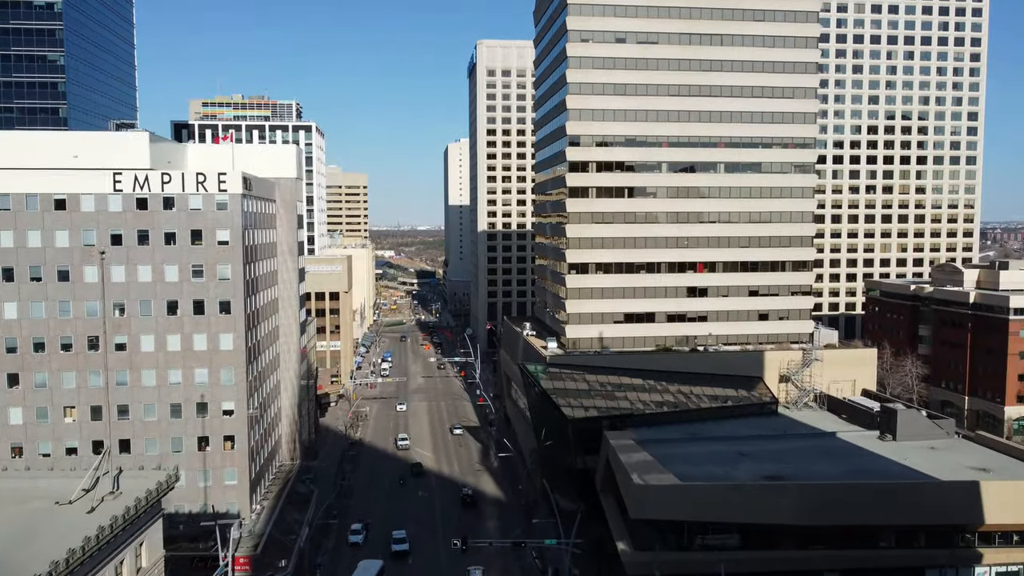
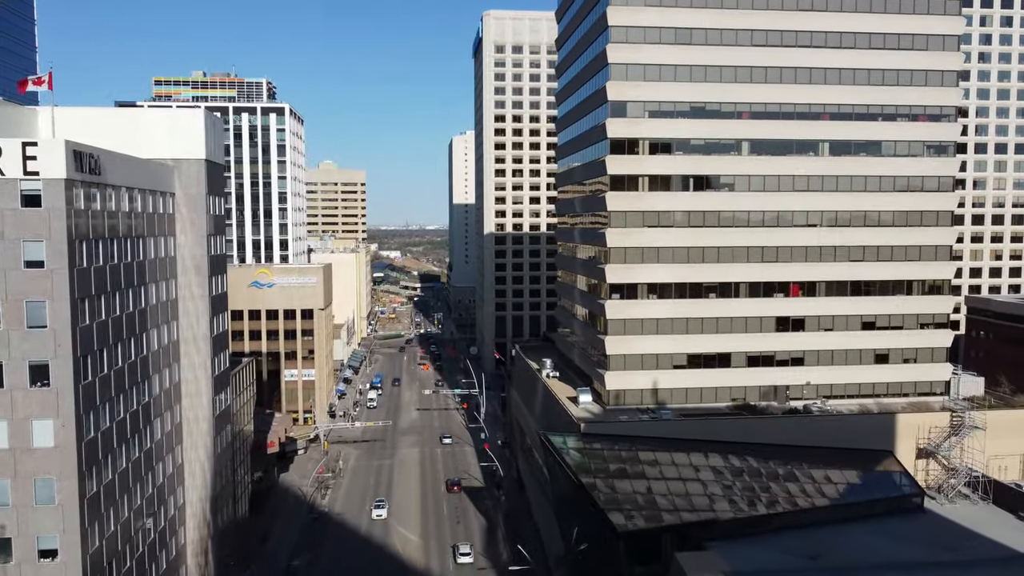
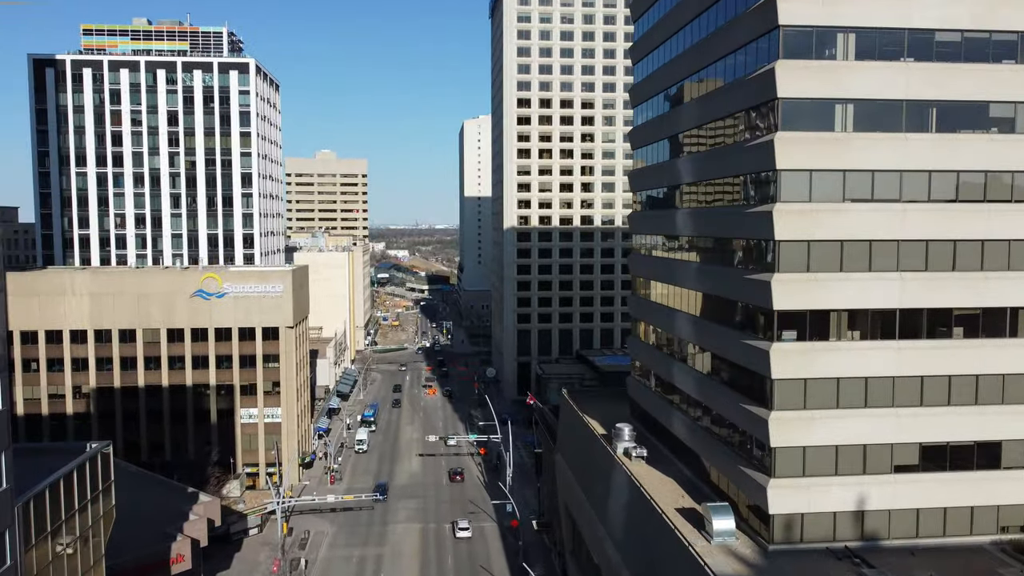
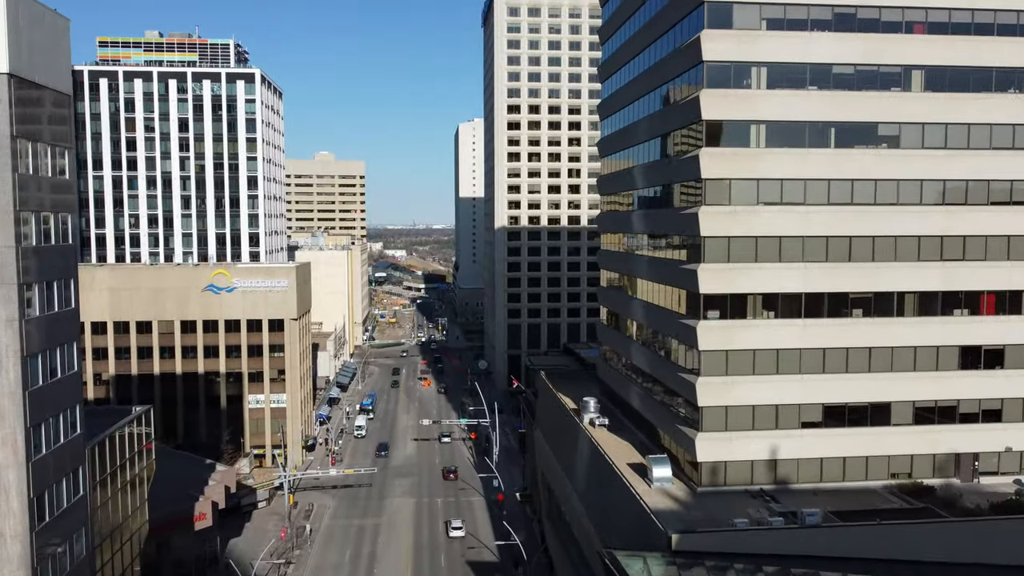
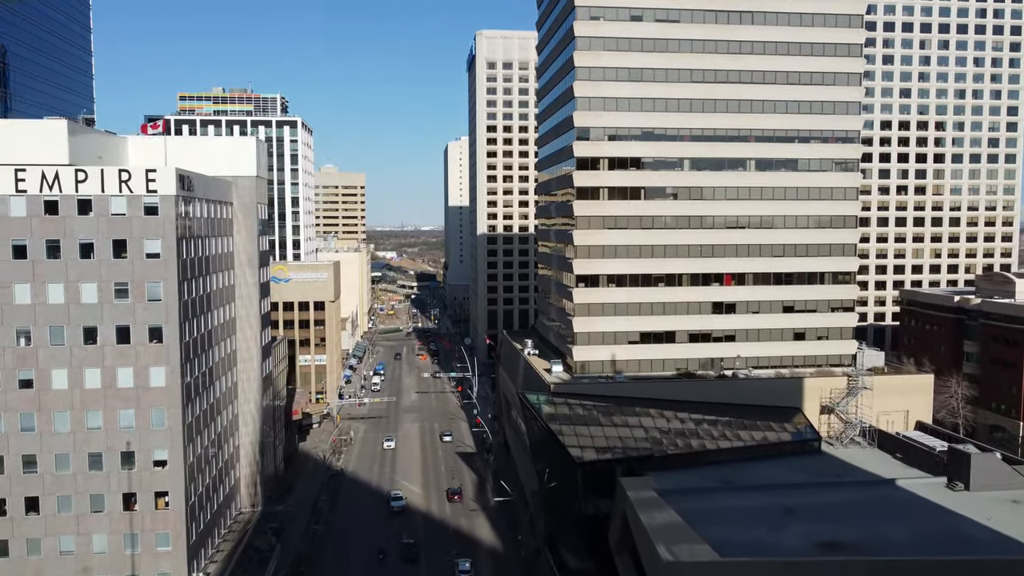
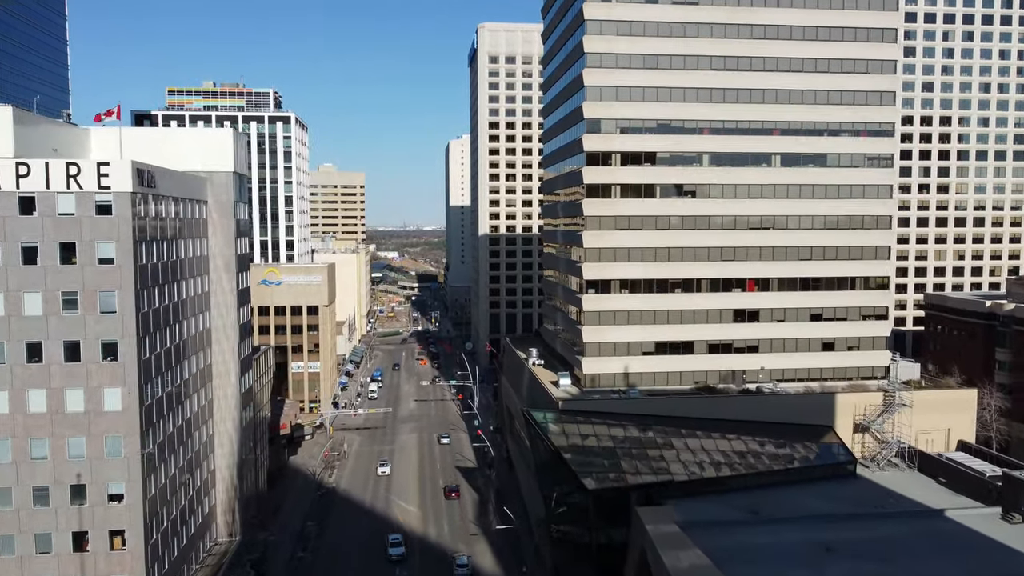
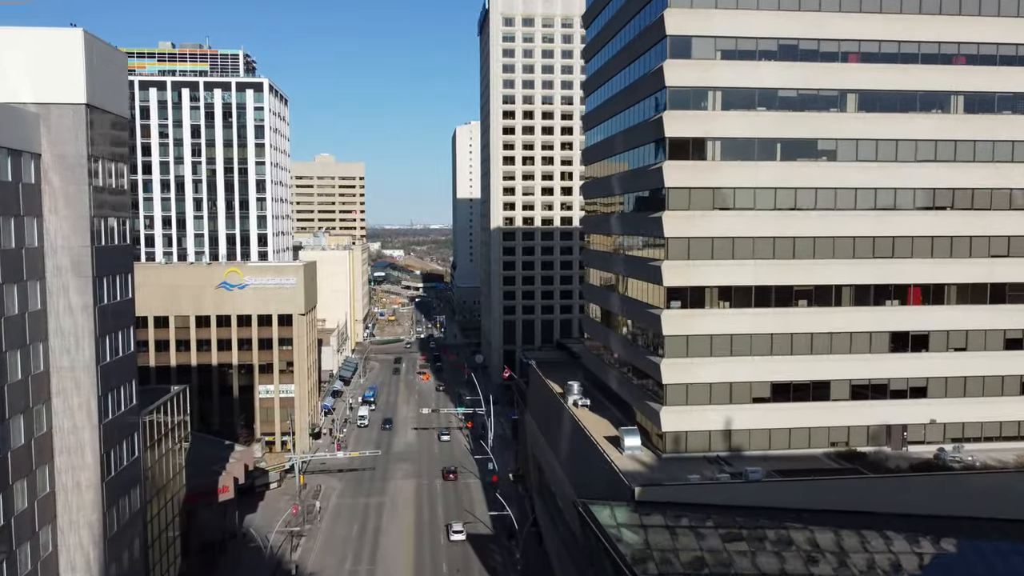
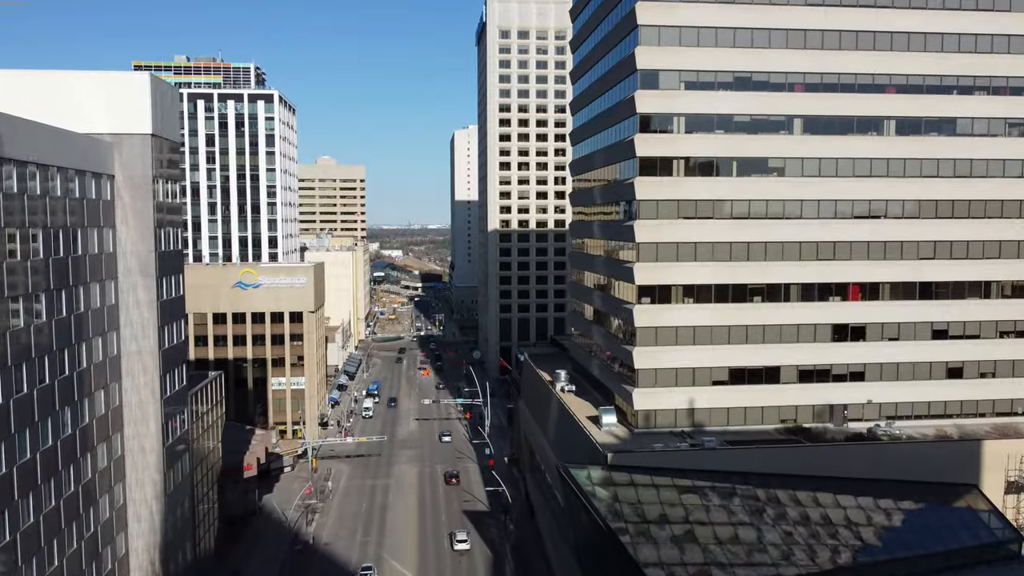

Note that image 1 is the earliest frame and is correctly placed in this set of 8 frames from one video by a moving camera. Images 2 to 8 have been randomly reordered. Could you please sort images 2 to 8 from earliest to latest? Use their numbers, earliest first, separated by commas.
5, 6, 2, 8, 7, 4, 3
